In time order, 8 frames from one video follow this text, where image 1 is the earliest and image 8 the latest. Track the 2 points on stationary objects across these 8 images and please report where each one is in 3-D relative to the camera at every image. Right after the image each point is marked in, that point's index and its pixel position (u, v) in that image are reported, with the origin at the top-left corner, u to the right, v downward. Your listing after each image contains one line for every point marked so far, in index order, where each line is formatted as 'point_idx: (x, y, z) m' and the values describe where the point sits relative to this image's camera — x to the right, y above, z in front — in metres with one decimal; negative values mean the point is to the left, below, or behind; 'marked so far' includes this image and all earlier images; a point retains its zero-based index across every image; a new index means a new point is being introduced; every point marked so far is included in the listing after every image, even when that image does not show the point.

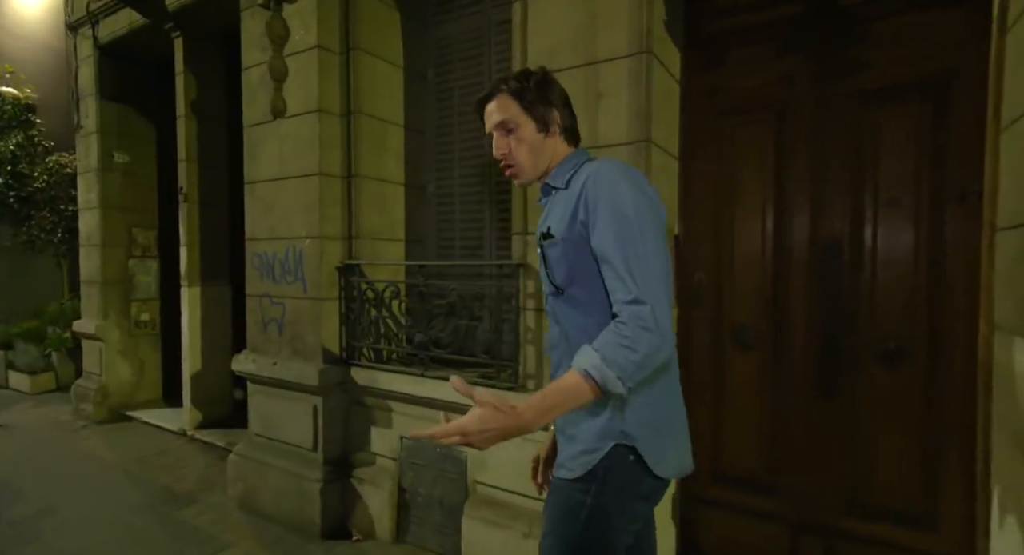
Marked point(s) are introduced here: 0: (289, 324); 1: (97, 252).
0: (-1.6, -0.3, +3.8) m
1: (-4.8, +0.3, +6.3) m
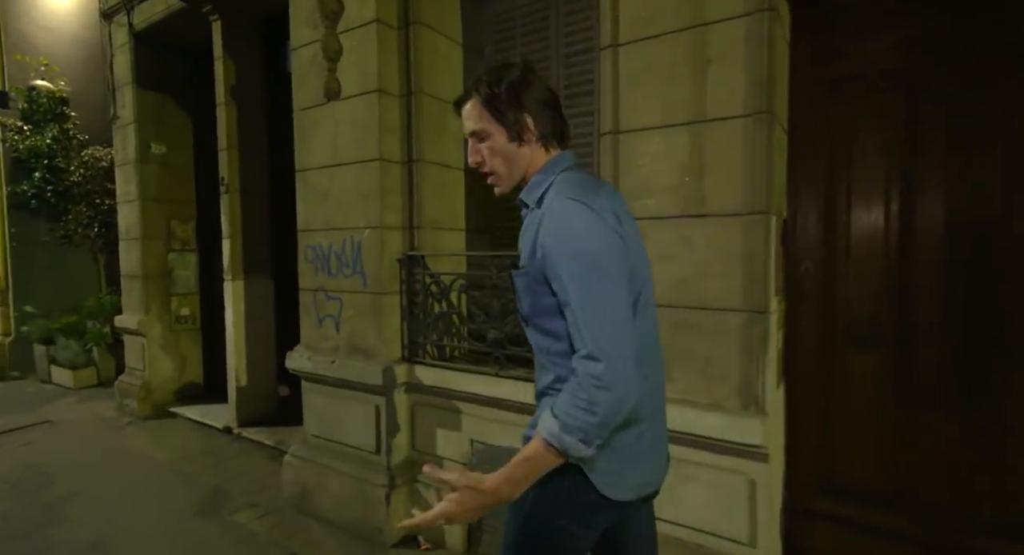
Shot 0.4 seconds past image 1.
0: (-1.1, -0.3, +3.6) m
1: (-4.3, +0.4, +6.2) m
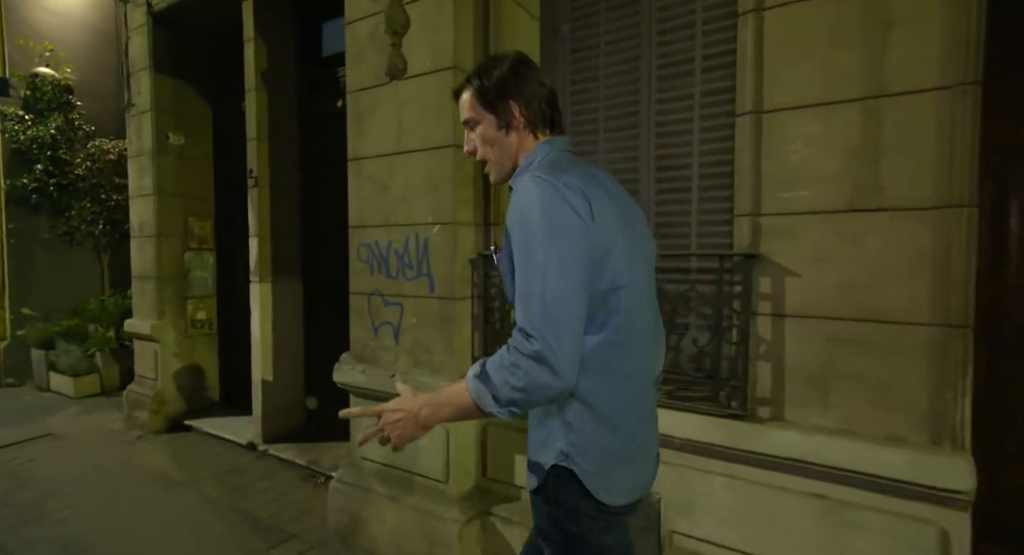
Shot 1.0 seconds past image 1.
0: (-0.6, -0.3, +3.2) m
1: (-3.8, +0.4, +5.7) m
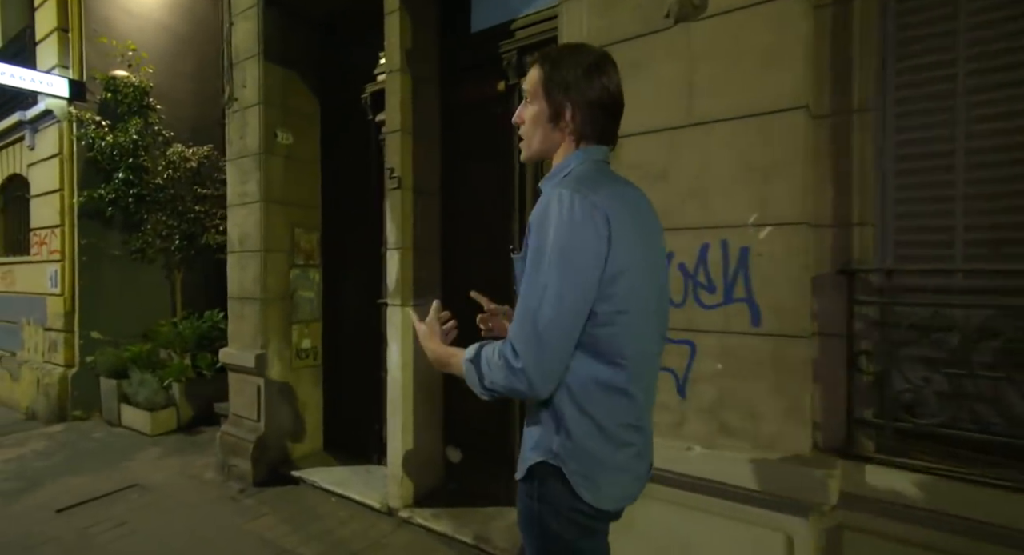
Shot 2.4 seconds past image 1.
0: (+0.8, -0.4, +2.2) m
1: (-2.3, +0.2, +4.9) m
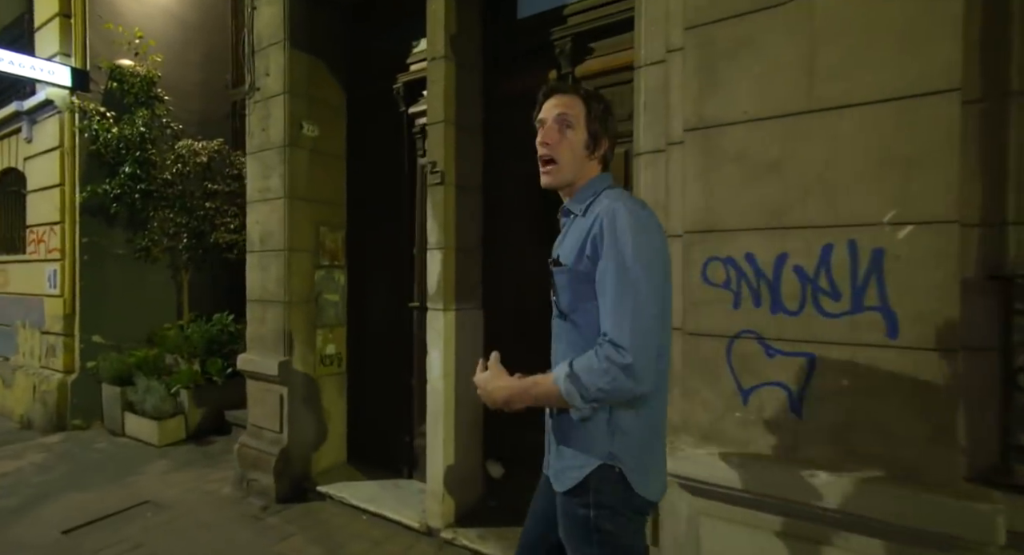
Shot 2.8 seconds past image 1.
0: (+1.2, -0.4, +1.9) m
1: (-2.0, +0.1, +4.6) m
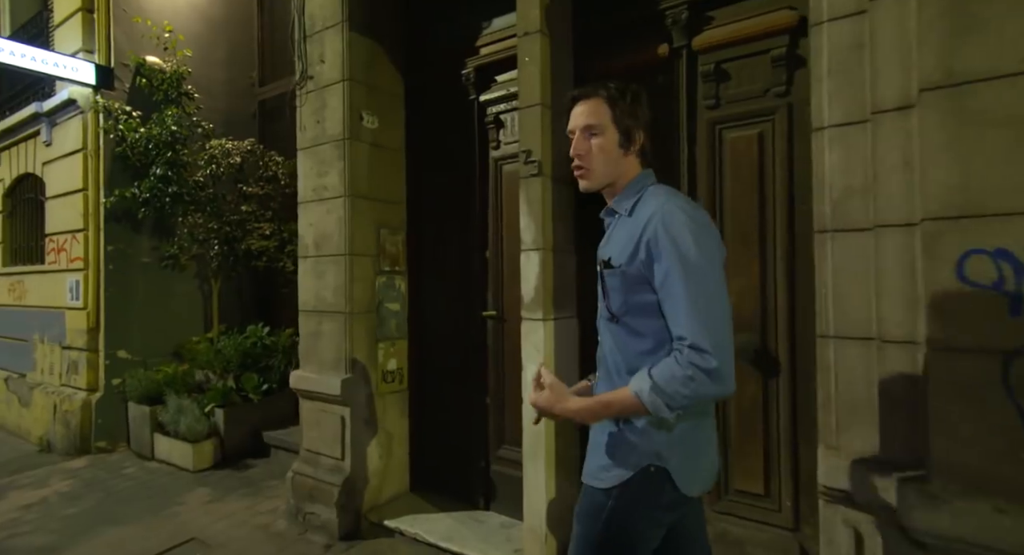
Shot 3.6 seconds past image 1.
0: (+1.8, -0.4, +1.4) m
1: (-1.3, +0.1, +4.1) m
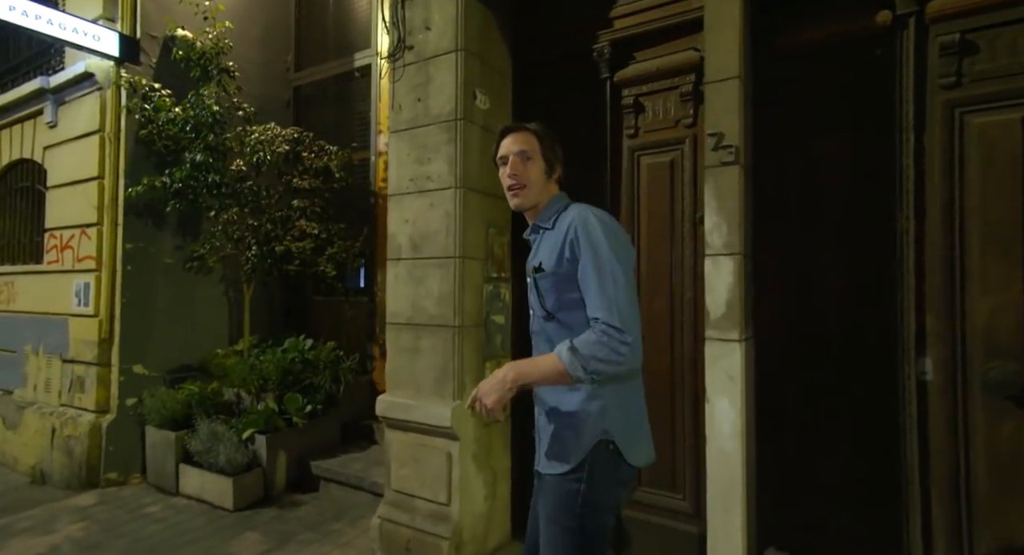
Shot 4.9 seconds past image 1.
0: (+2.8, -0.5, +0.9) m
1: (-0.4, 0.0, +3.4) m
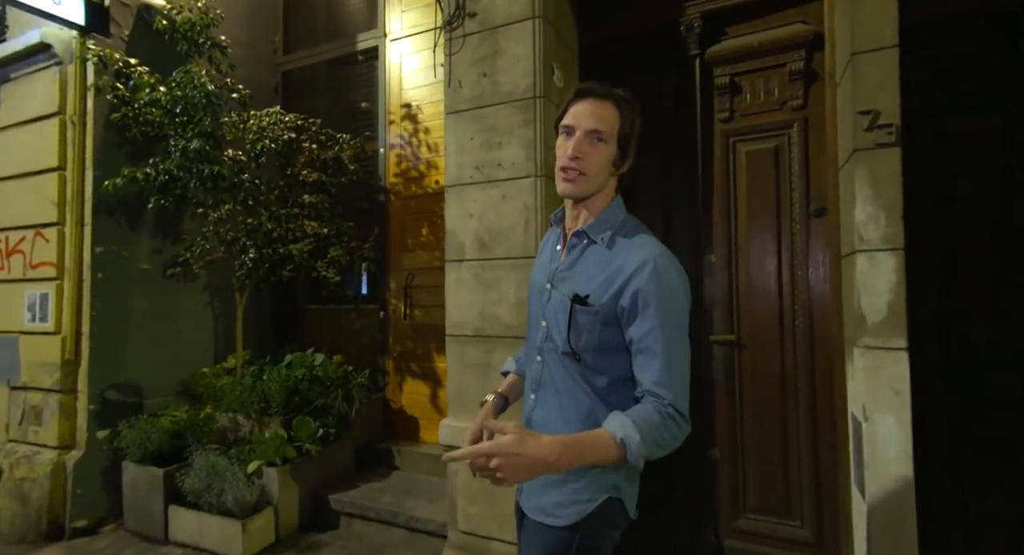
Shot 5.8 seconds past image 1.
0: (+3.6, -0.4, +0.7) m
1: (+0.1, 0.0, +2.9) m
